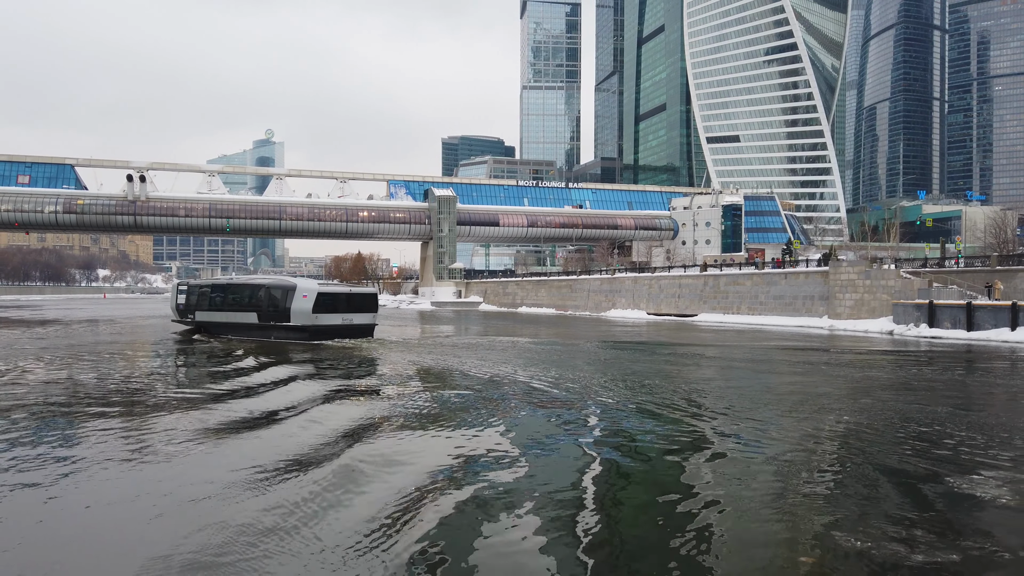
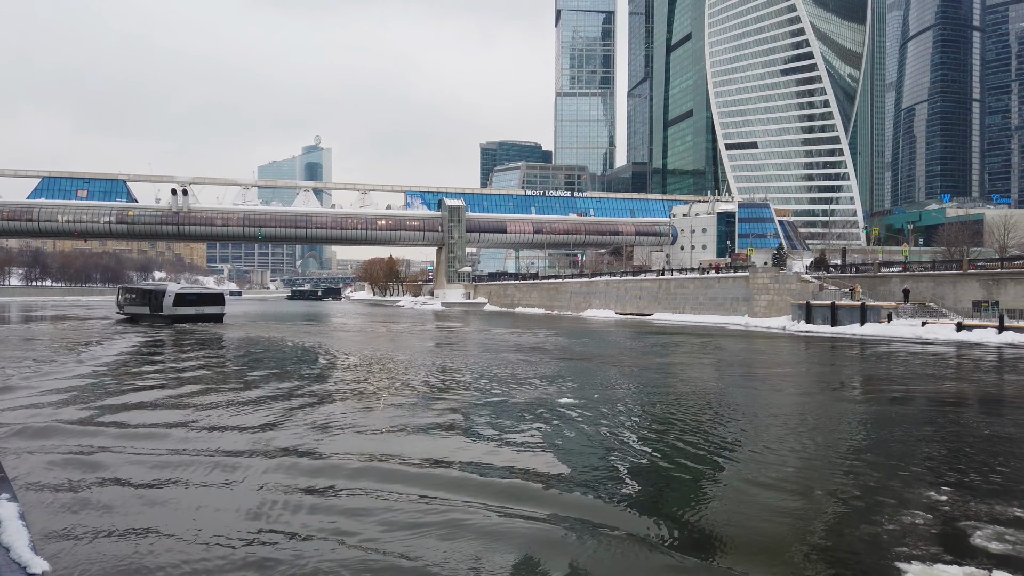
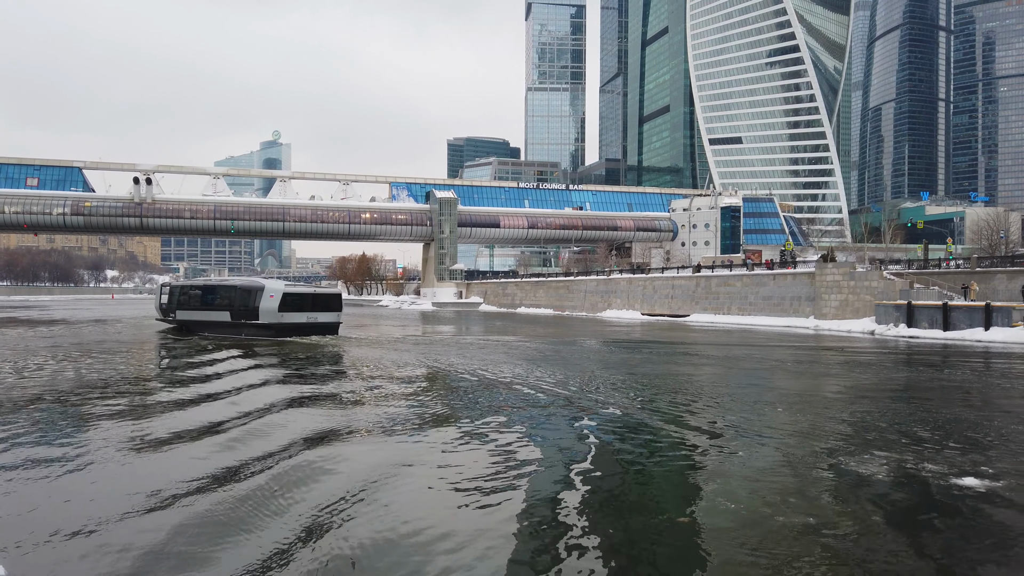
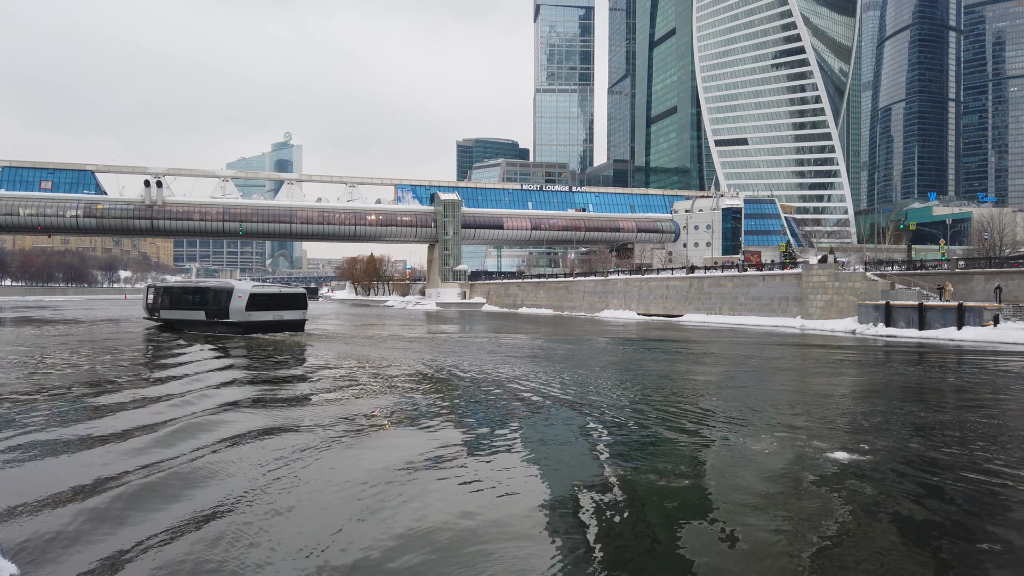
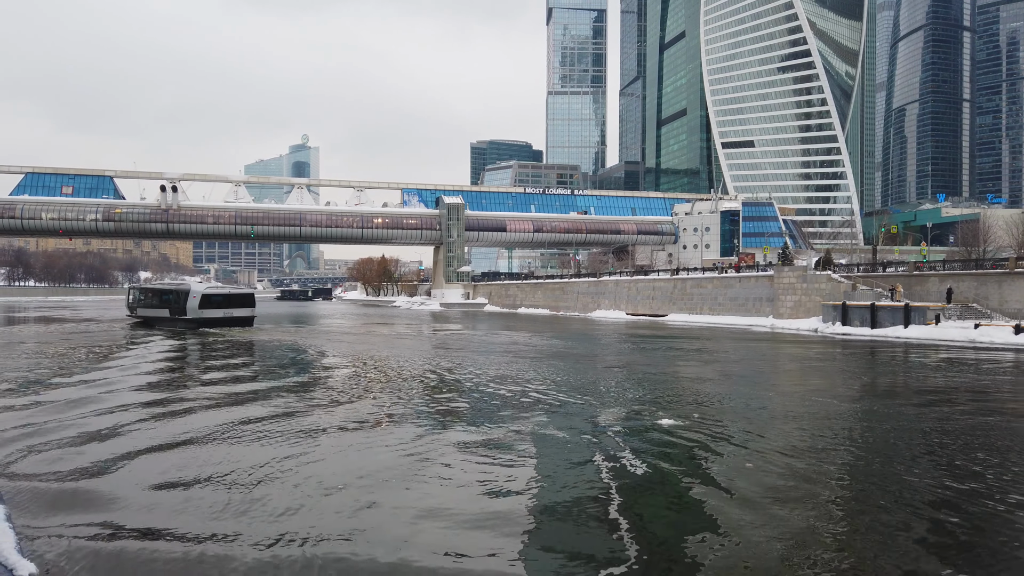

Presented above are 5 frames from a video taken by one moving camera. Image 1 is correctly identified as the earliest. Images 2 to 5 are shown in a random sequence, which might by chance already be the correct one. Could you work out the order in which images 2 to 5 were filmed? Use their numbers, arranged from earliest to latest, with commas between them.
3, 4, 5, 2
